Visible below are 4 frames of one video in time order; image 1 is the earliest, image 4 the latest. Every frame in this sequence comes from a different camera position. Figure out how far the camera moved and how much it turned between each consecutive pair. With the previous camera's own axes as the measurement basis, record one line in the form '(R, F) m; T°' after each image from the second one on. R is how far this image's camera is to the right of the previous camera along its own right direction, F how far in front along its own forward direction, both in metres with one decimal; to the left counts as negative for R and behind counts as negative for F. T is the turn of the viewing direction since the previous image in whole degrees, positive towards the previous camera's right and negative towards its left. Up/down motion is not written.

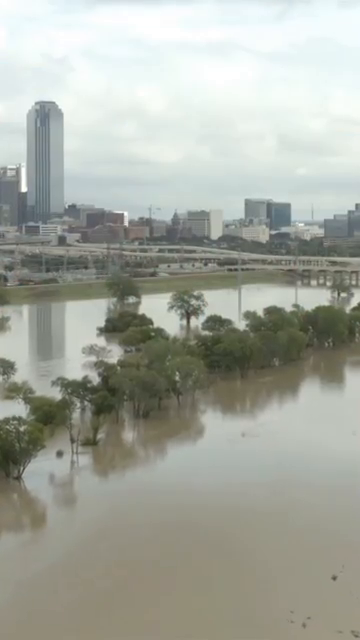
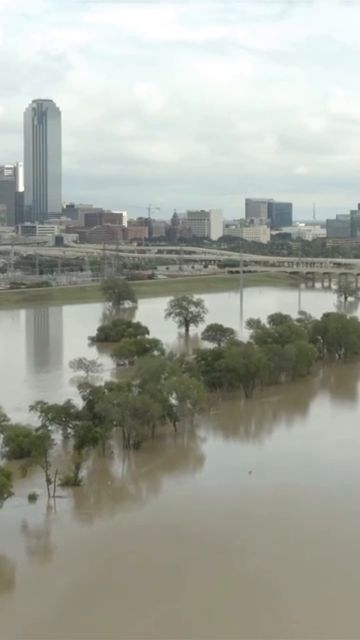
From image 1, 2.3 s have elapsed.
(0.0, +1.6) m; 0°
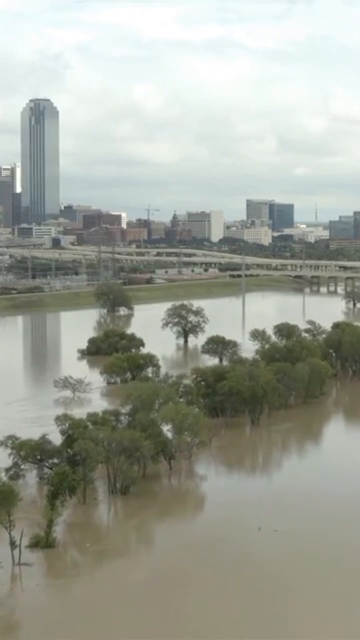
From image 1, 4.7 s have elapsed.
(0.0, +1.7) m; 0°
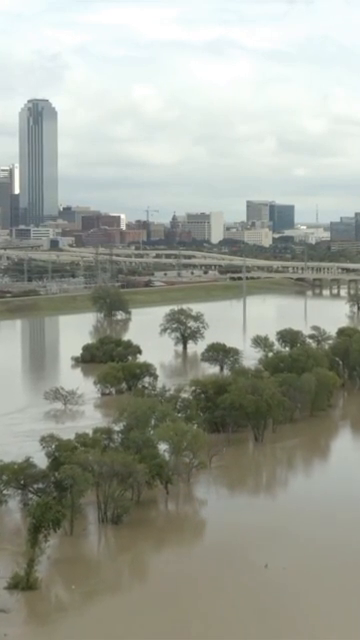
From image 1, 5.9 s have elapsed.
(0.0, +0.9) m; 0°
